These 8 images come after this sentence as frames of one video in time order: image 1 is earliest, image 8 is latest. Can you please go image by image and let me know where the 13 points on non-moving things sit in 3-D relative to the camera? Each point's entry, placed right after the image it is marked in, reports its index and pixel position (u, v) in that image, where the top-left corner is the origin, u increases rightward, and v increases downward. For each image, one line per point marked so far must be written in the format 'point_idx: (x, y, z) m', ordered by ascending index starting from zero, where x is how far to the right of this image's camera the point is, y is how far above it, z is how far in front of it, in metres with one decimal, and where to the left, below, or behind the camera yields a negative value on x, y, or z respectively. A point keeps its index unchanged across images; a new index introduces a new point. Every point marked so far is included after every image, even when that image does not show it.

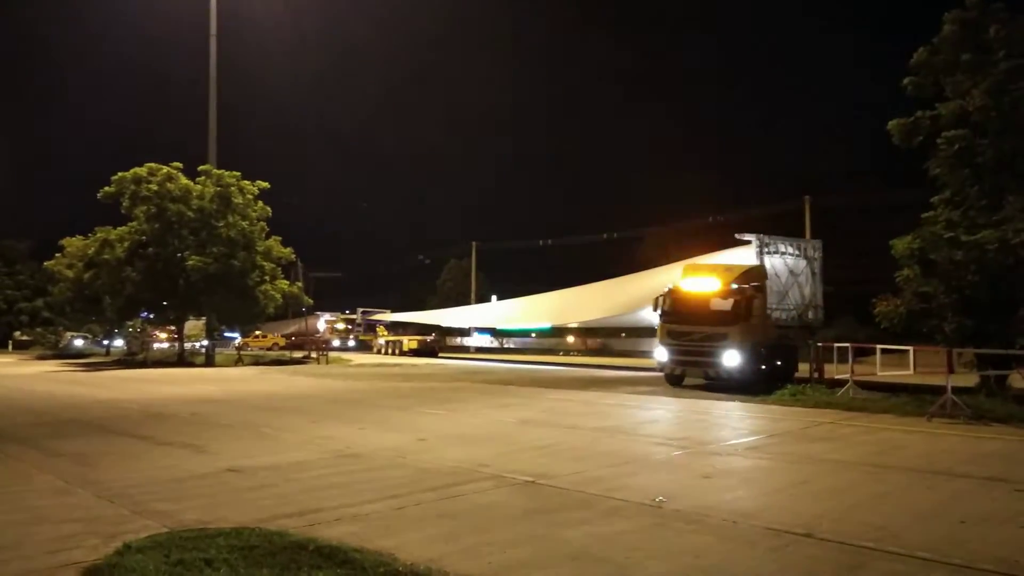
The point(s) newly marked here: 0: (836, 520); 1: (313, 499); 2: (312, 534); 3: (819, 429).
0: (+3.4, -2.4, +9.2) m
1: (-2.3, -2.4, +9.9) m
2: (-1.9, -2.3, +8.3) m
3: (+5.3, -2.6, +15.4) m
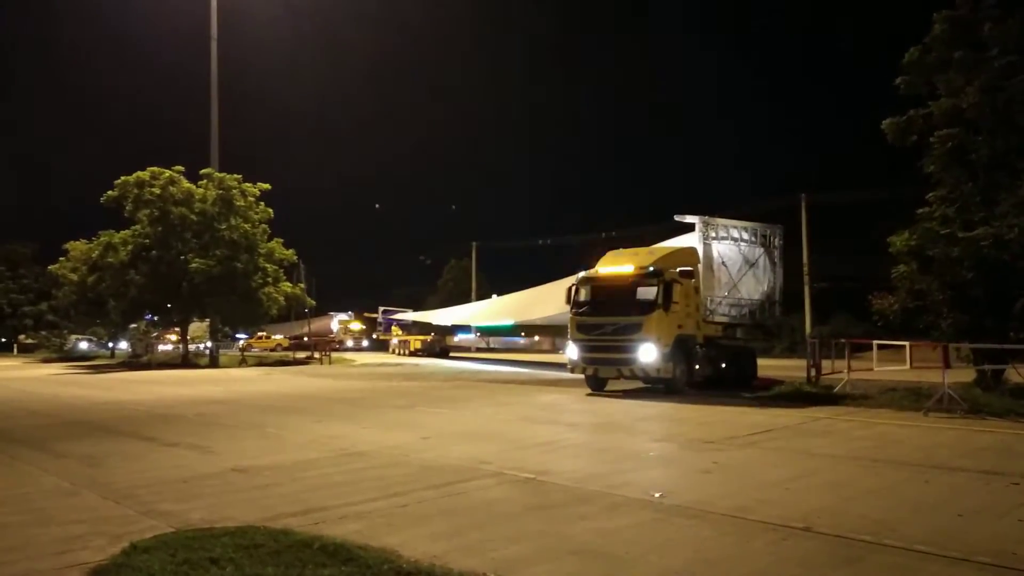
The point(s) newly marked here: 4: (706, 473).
0: (+3.4, -2.4, +9.3) m
1: (-2.3, -2.4, +10.0) m
2: (-1.9, -2.4, +8.4) m
3: (+5.4, -2.5, +15.6) m
4: (+2.5, -2.4, +11.4) m
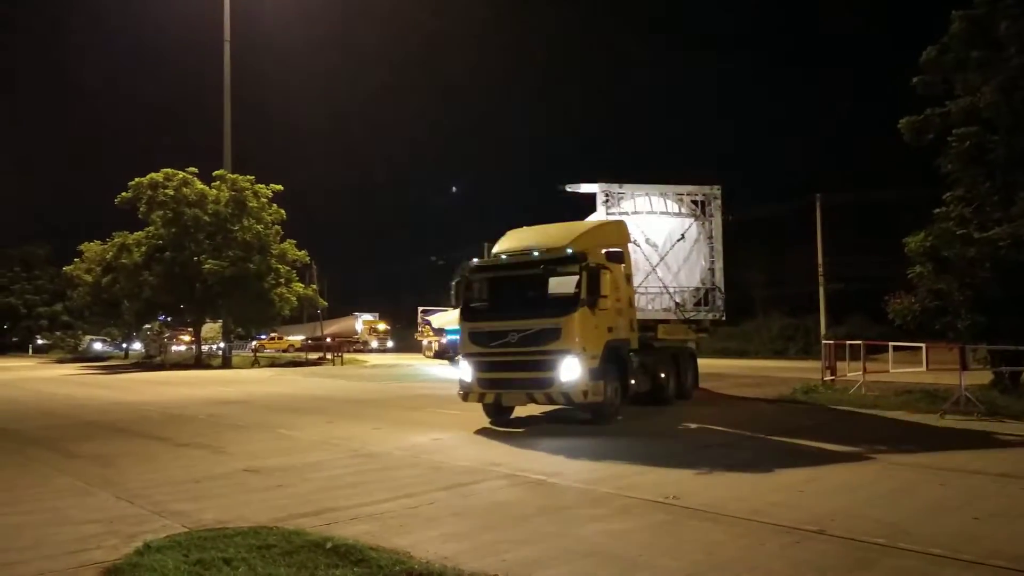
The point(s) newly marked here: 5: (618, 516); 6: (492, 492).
0: (+3.5, -2.4, +9.3) m
1: (-2.1, -2.4, +10.0) m
2: (-1.8, -2.4, +8.4) m
3: (+5.6, -2.5, +15.5) m
4: (+2.6, -2.4, +11.3) m
5: (+1.1, -2.4, +9.2) m
6: (-0.2, -2.4, +10.4) m
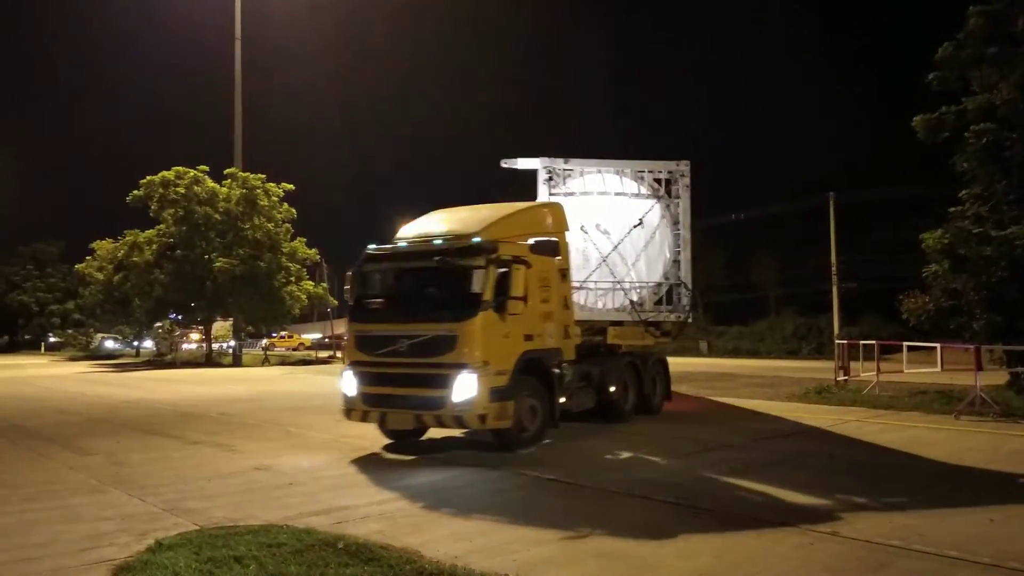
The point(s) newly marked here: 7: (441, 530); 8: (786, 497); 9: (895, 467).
0: (+3.6, -2.4, +9.2) m
1: (-2.0, -2.4, +10.0) m
2: (-1.7, -2.3, +8.4) m
3: (+5.8, -2.5, +15.3) m
4: (+2.8, -2.4, +11.3) m
5: (+1.2, -2.4, +9.1) m
6: (-0.1, -2.4, +10.3) m
7: (-0.7, -2.4, +8.5) m
8: (+3.1, -2.4, +10.0) m
9: (+5.2, -2.5, +12.0) m
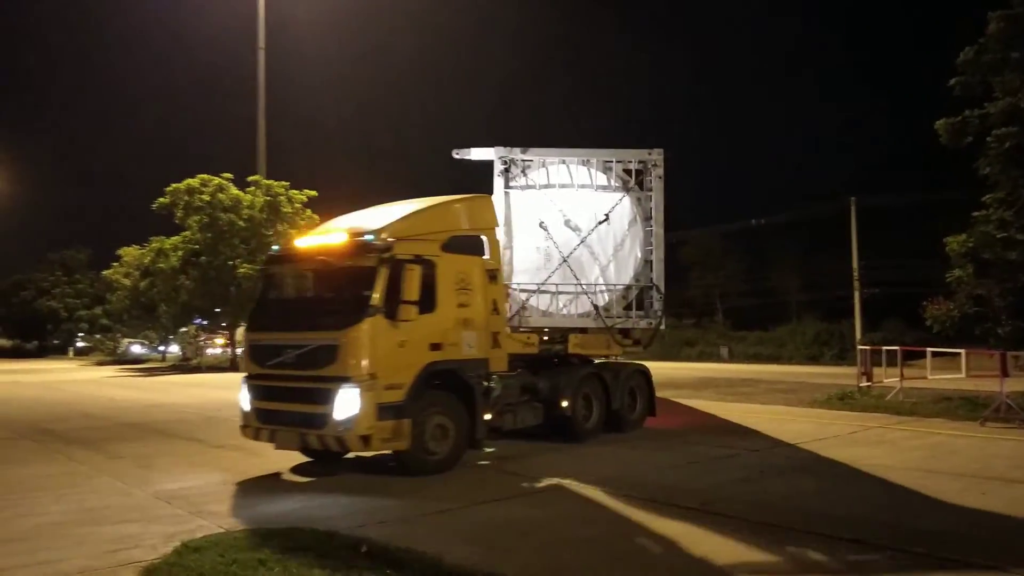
0: (+4.8, -2.7, +10.8) m
1: (-0.8, -2.7, +11.7) m
2: (-0.5, -2.6, +10.1) m
3: (+7.0, -2.8, +16.9) m
4: (+4.0, -2.7, +12.9) m
5: (+2.4, -2.6, +10.8) m
6: (+1.1, -2.7, +12.0) m
7: (+0.4, -2.6, +10.2) m
8: (+4.3, -2.7, +11.6) m
9: (+6.4, -2.7, +13.6) m
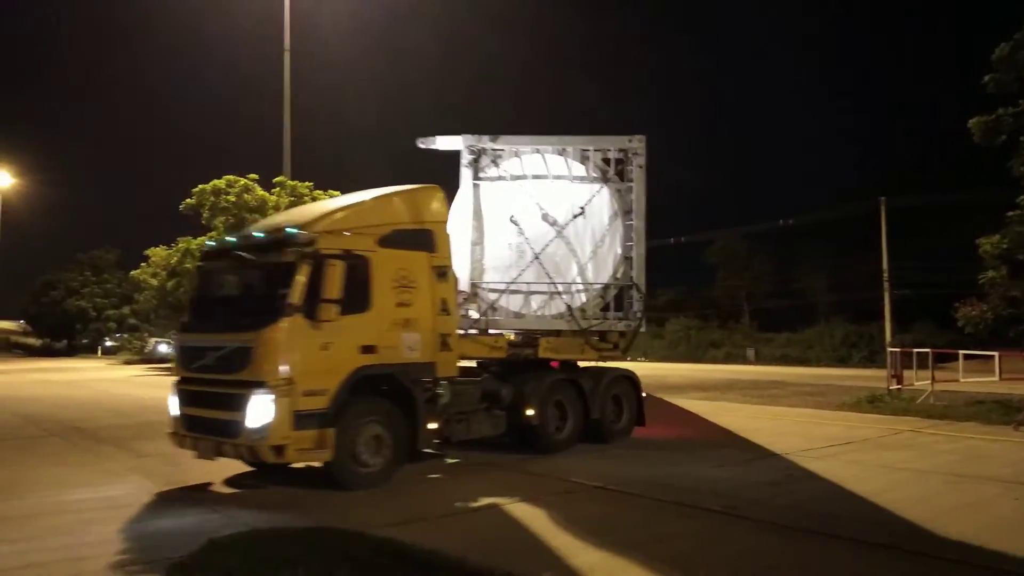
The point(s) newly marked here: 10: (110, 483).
0: (+4.1, -2.5, +9.0) m
1: (-1.5, -2.5, +10.1) m
2: (-1.2, -2.4, +8.5) m
3: (+6.6, -2.6, +15.0) m
4: (+3.4, -2.5, +11.1) m
5: (+1.7, -2.5, +9.1) m
6: (+0.4, -2.5, +10.3) m
7: (-0.3, -2.4, +8.5) m
8: (+3.6, -2.5, +9.9) m
9: (+5.9, -2.6, +11.7) m
10: (-5.3, -2.6, +11.5) m
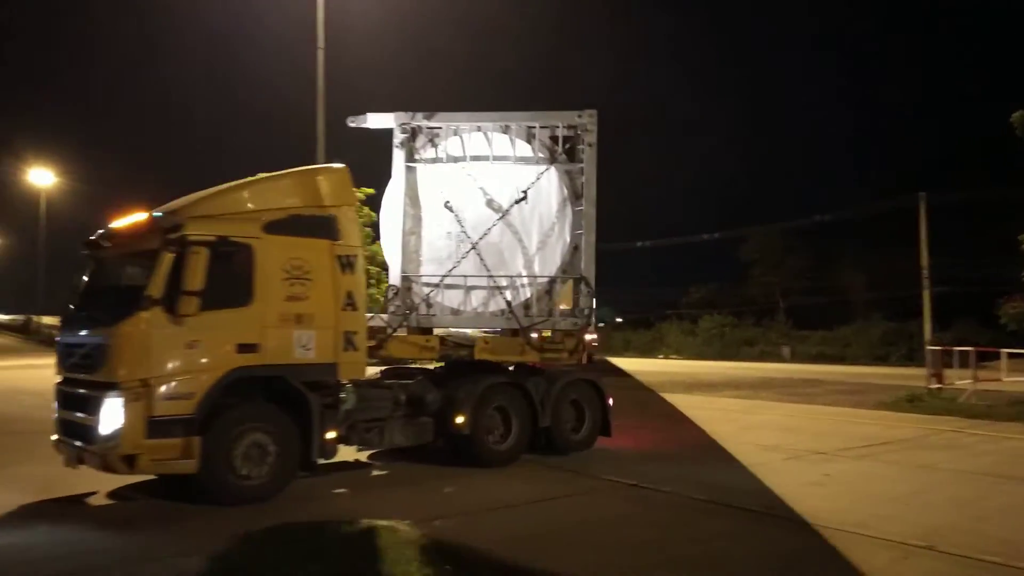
0: (+4.5, -2.5, +9.0) m
1: (-1.0, -2.5, +10.3) m
2: (-0.8, -2.4, +8.7) m
3: (+7.2, -2.6, +14.9) m
4: (+3.8, -2.5, +11.1) m
5: (+2.1, -2.4, +9.1) m
6: (+0.9, -2.5, +10.4) m
7: (+0.1, -2.4, +8.7) m
8: (+4.1, -2.5, +9.9) m
9: (+6.4, -2.5, +11.6) m
10: (-4.8, -2.6, +11.9) m
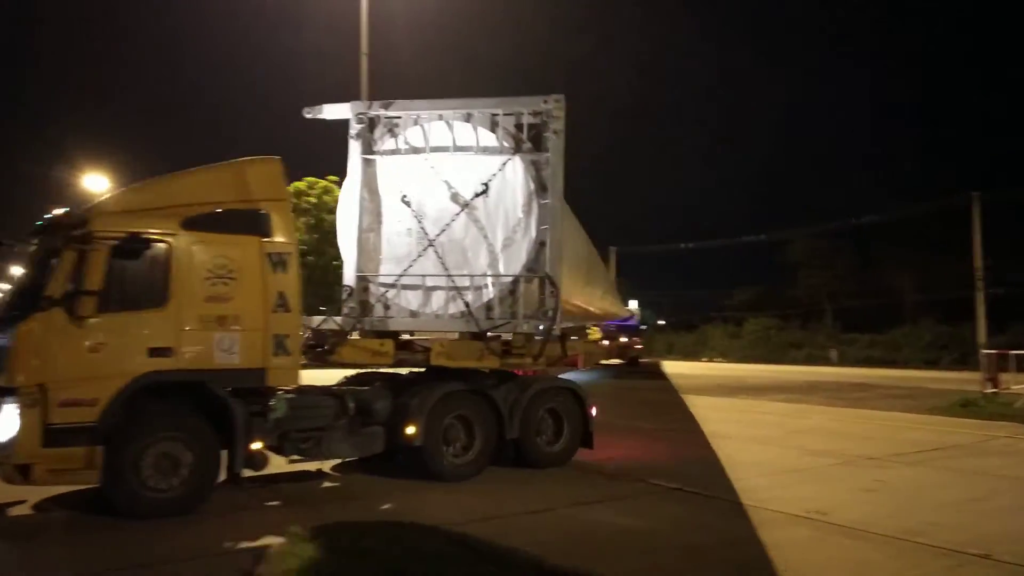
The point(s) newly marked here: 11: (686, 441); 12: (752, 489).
0: (+4.9, -2.5, +8.6) m
1: (-0.6, -2.5, +10.1) m
2: (-0.5, -2.4, +8.5) m
3: (+7.9, -2.6, +14.4) m
4: (+4.3, -2.5, +10.8) m
5: (+2.5, -2.4, +8.8) m
6: (+1.3, -2.5, +10.2) m
7: (+0.5, -2.4, +8.5) m
8: (+4.5, -2.5, +9.5) m
9: (+6.9, -2.5, +11.1) m
10: (-4.3, -2.6, +11.9) m
11: (+3.0, -2.6, +15.2) m
12: (+3.0, -2.5, +10.9) m
